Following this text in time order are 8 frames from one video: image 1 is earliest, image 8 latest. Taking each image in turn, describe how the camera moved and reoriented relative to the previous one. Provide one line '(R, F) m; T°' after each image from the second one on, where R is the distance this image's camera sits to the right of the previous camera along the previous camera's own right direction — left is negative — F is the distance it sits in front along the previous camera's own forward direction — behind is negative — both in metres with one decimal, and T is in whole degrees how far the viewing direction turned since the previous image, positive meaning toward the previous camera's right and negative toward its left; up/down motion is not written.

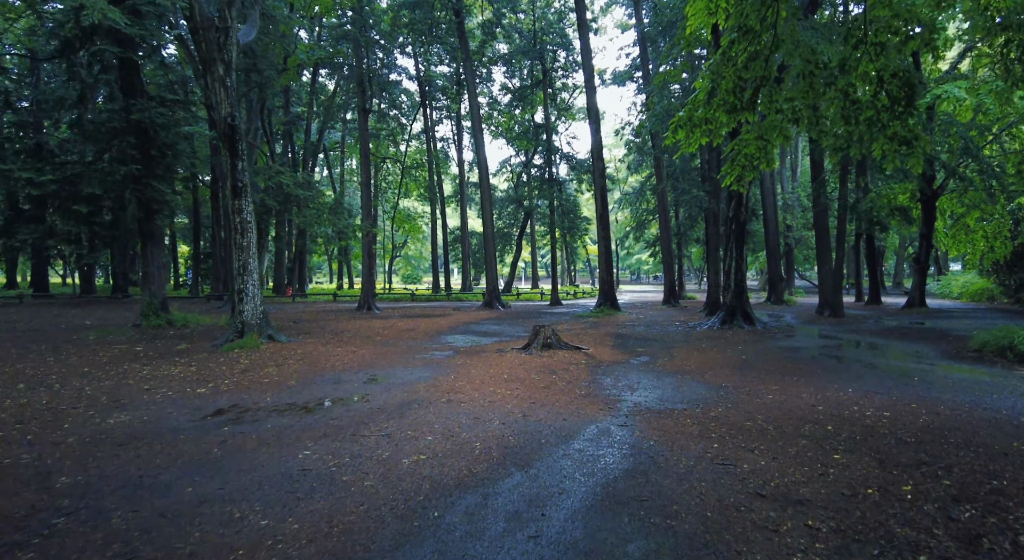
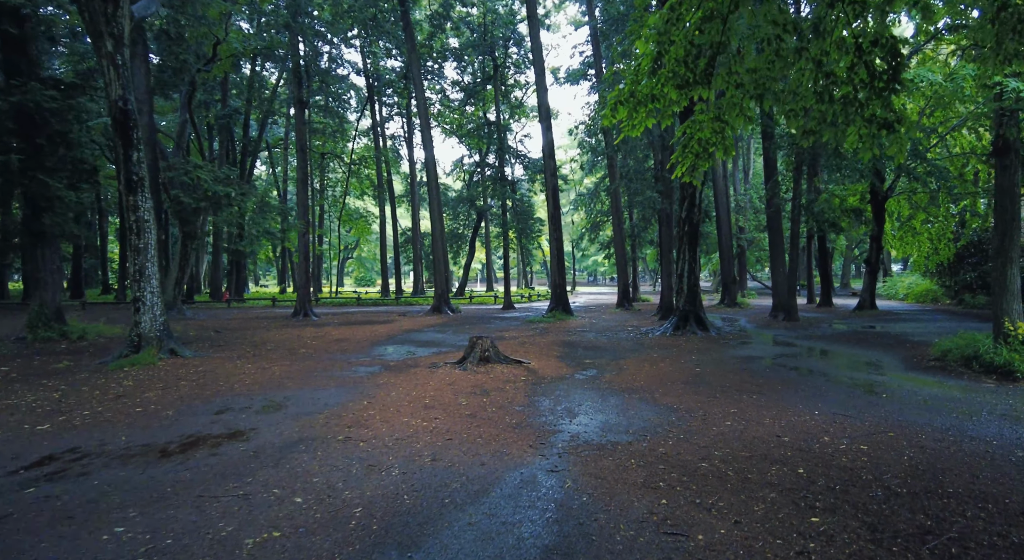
(+0.4, +1.0) m; +4°
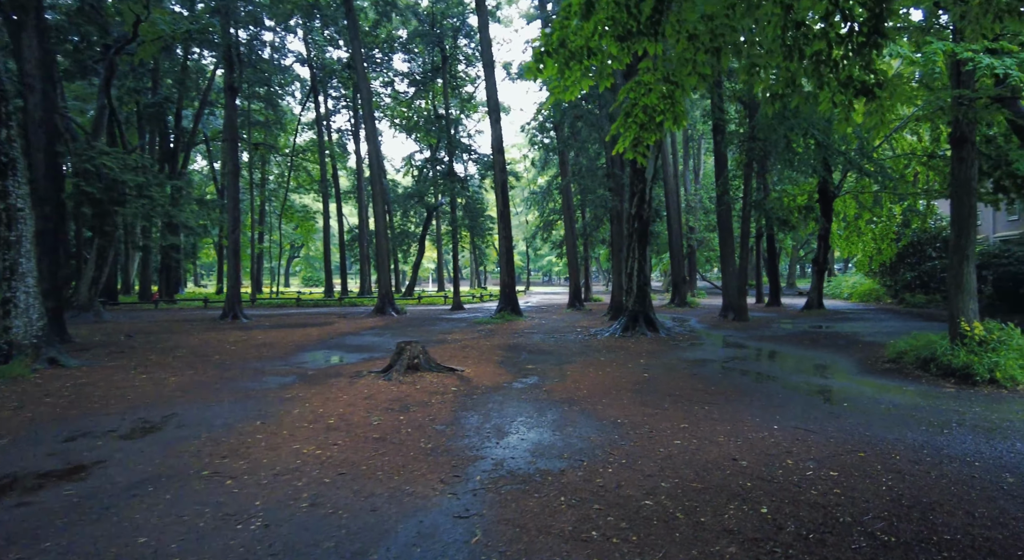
(+0.3, +0.8) m; +5°
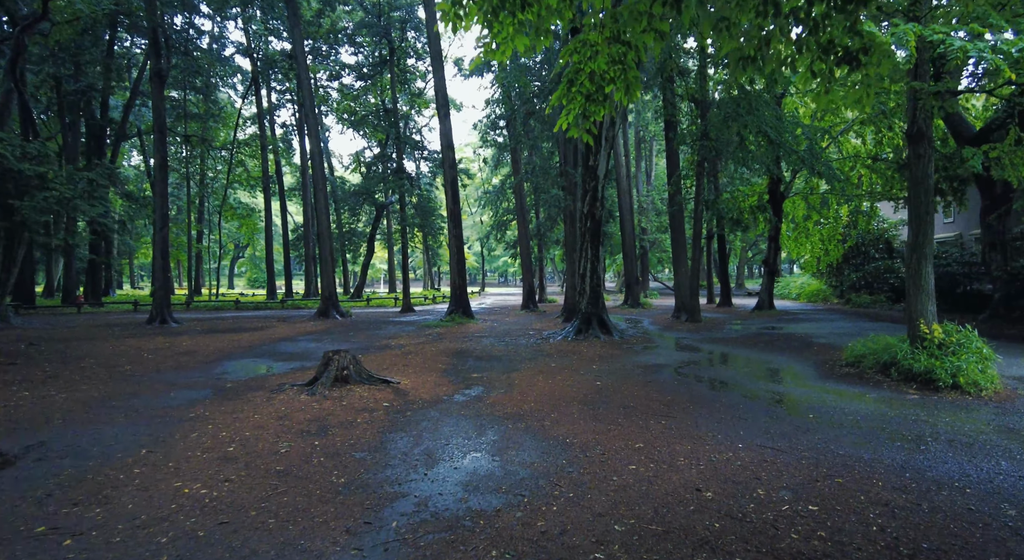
(+0.2, +0.6) m; +5°
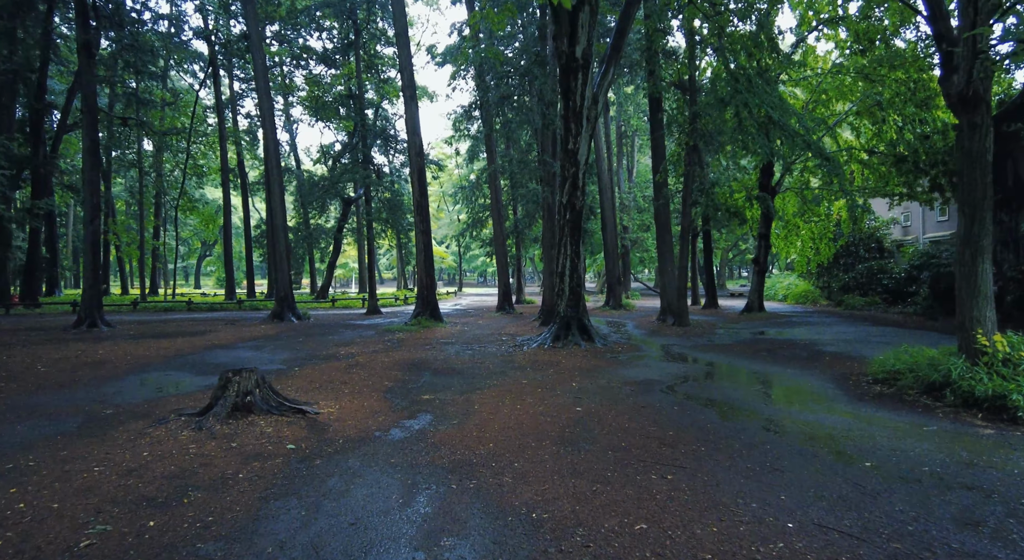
(+0.2, +1.5) m; +2°
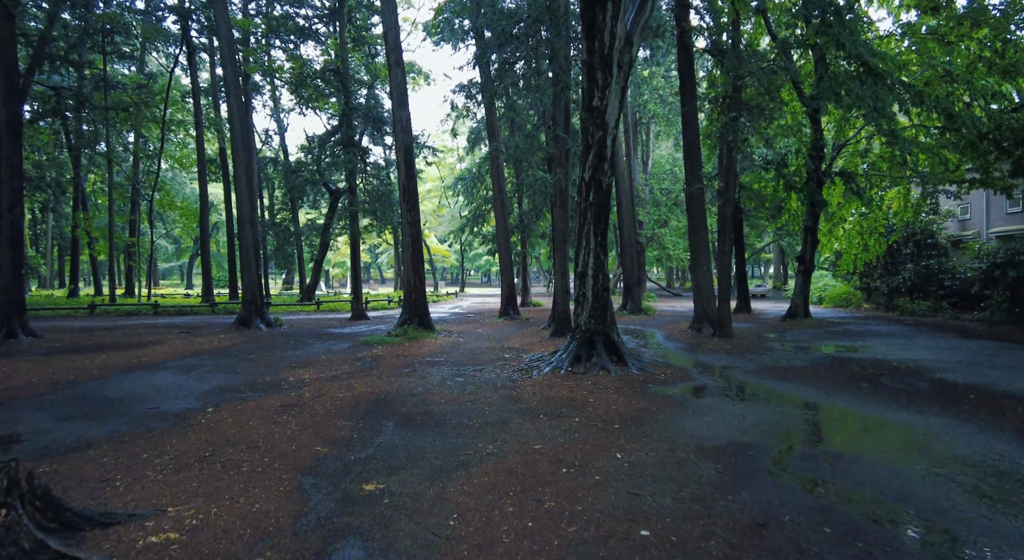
(0.0, +2.6) m; 0°
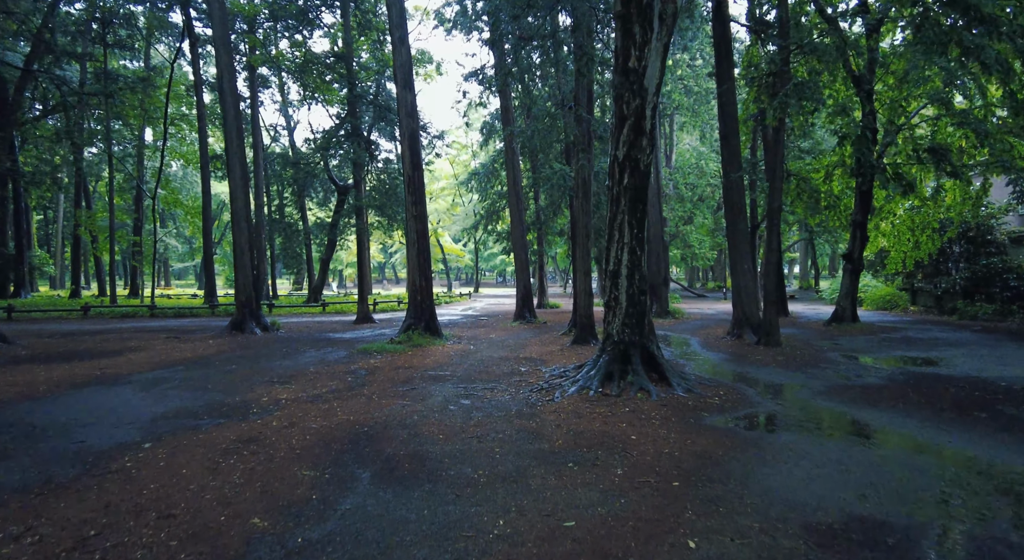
(0.0, +1.4) m; -2°
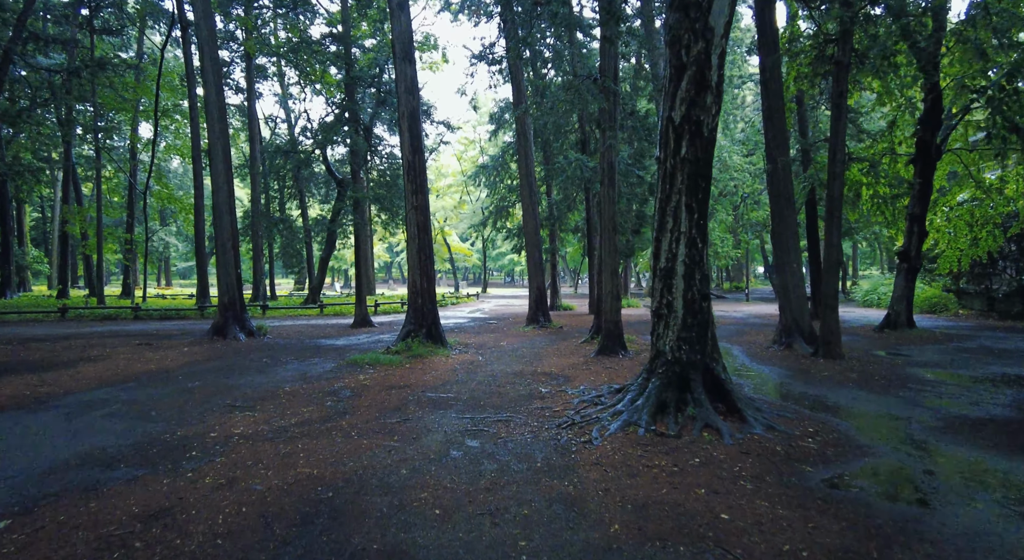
(-0.1, +1.6) m; -1°
